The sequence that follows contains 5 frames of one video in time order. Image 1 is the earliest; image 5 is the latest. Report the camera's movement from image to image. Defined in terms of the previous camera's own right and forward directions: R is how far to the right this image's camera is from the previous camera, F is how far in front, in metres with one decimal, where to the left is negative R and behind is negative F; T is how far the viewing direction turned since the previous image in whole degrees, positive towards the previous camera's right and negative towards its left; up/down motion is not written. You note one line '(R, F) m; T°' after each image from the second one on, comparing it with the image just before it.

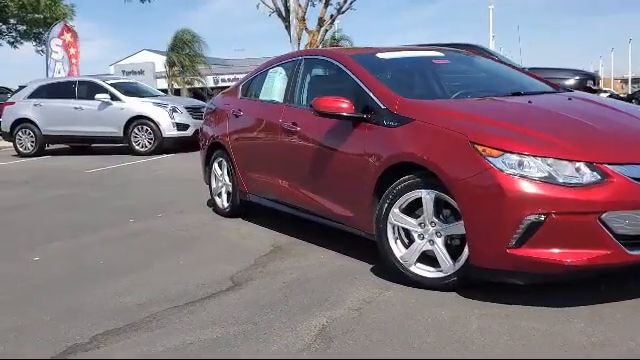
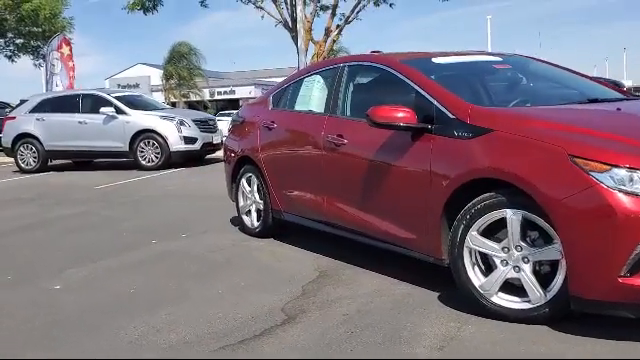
(-0.5, +0.5) m; 0°
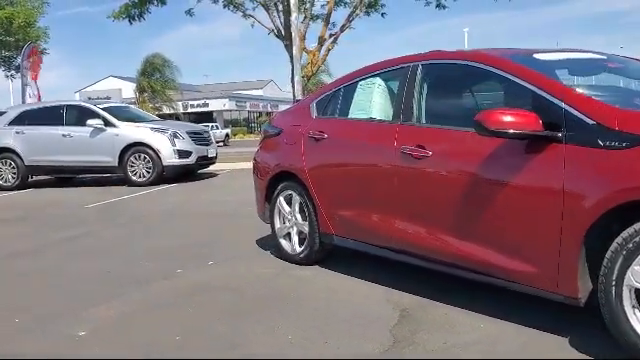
(-0.8, +0.8) m; +3°
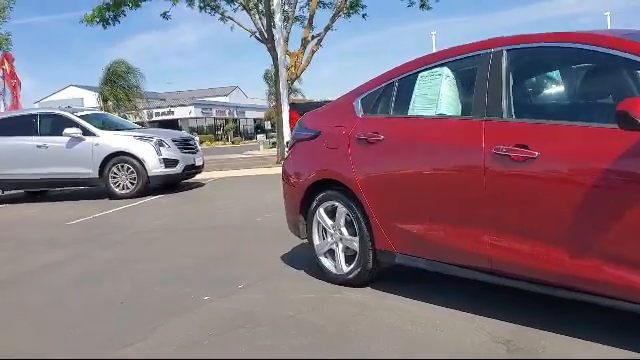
(-0.7, +0.8) m; +3°
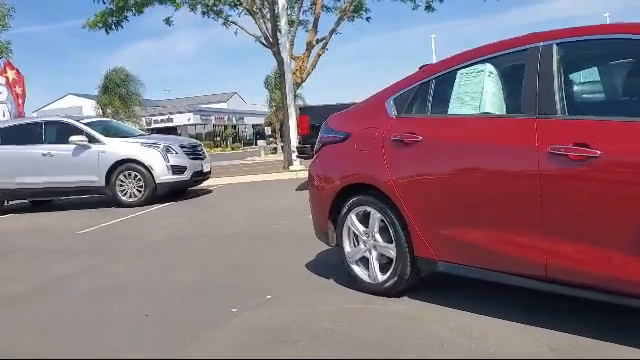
(-0.3, +0.2) m; 0°
